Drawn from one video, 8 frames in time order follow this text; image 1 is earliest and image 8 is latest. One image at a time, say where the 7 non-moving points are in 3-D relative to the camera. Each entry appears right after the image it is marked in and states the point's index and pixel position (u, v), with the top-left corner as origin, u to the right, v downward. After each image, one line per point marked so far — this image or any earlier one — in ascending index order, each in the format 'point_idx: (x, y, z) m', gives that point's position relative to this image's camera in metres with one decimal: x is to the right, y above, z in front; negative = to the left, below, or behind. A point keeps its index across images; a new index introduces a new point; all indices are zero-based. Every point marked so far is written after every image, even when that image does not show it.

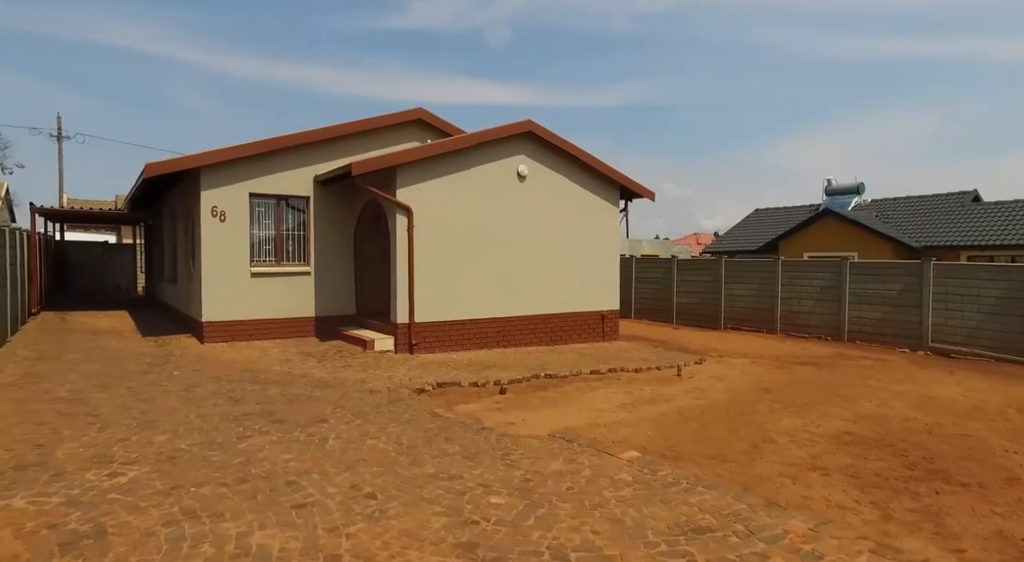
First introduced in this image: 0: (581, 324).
0: (+1.4, -0.9, +13.0) m
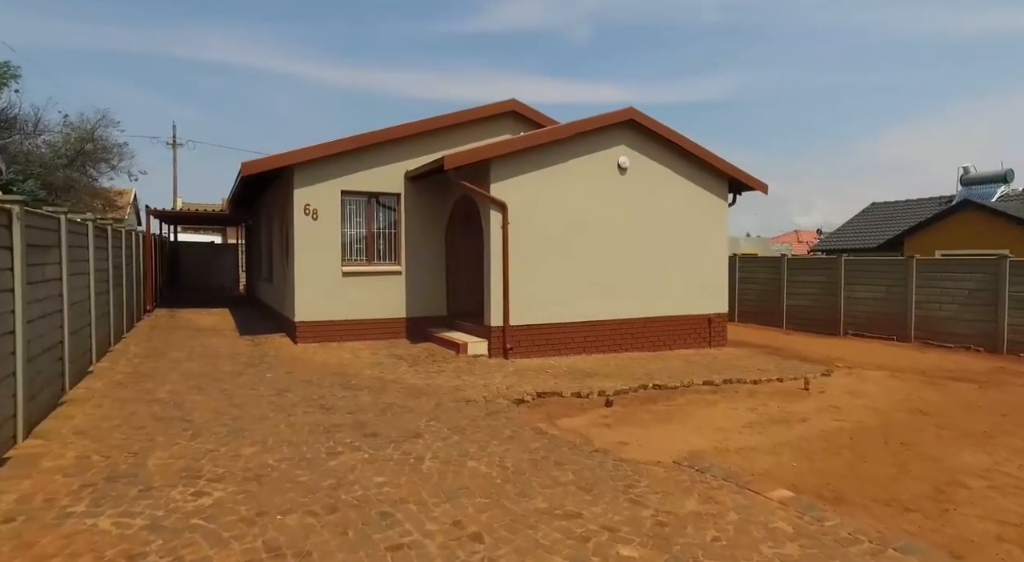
0: (+3.3, -0.9, +11.9) m
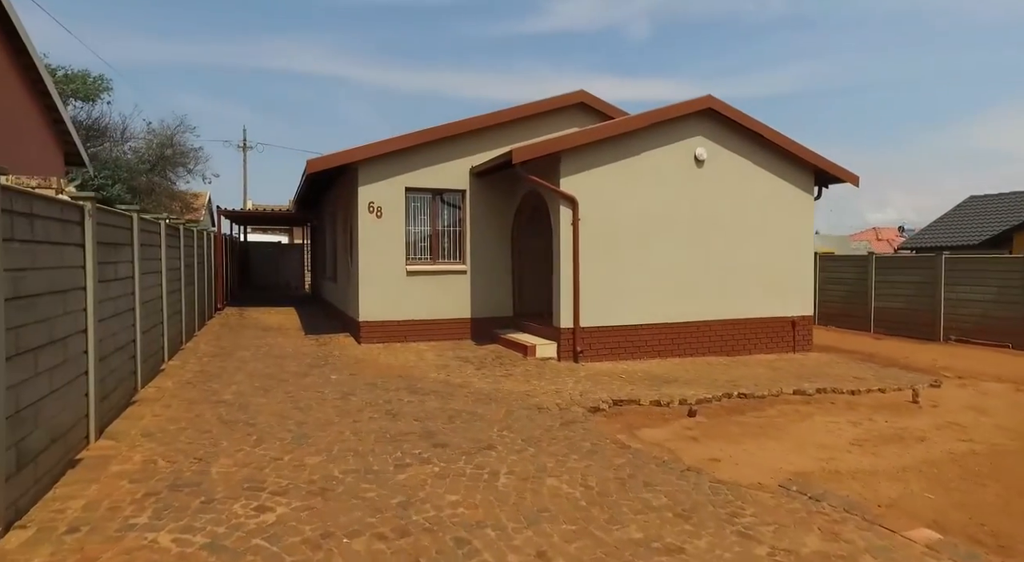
0: (+4.6, -0.9, +11.1) m
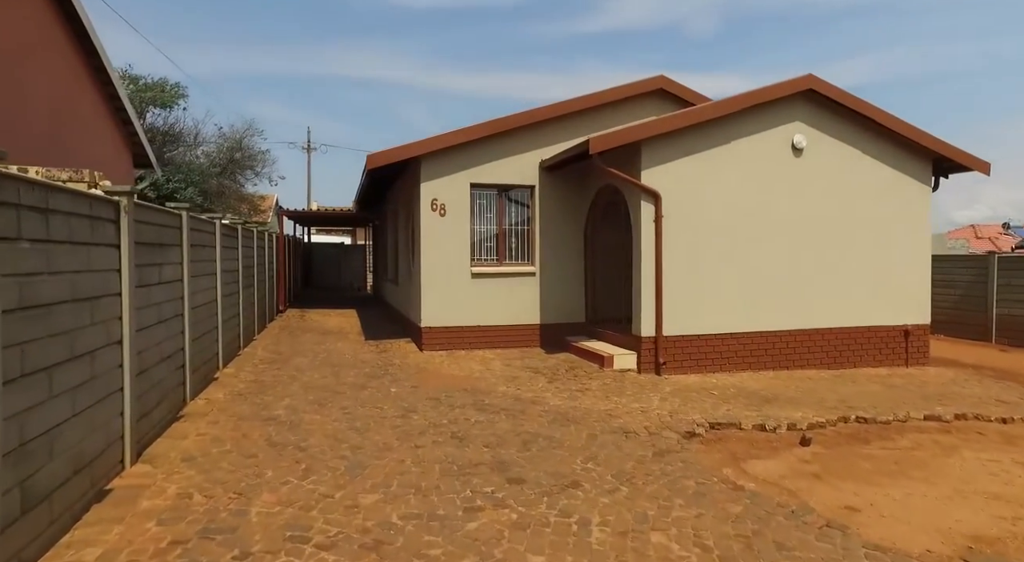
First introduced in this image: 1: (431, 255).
0: (+5.7, -1.0, +9.8) m
1: (-1.3, +0.4, +10.0) m
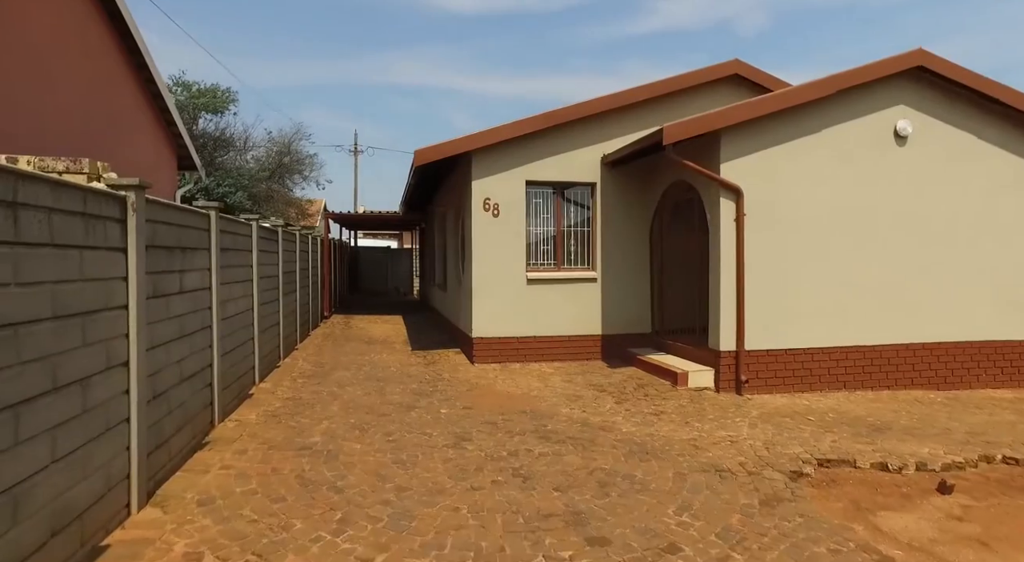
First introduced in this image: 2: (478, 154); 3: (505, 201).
0: (+6.6, -1.1, +8.5) m
1: (-0.4, +0.3, +9.2) m
2: (-0.5, +1.9, +9.2) m
3: (-0.1, +1.2, +9.3) m
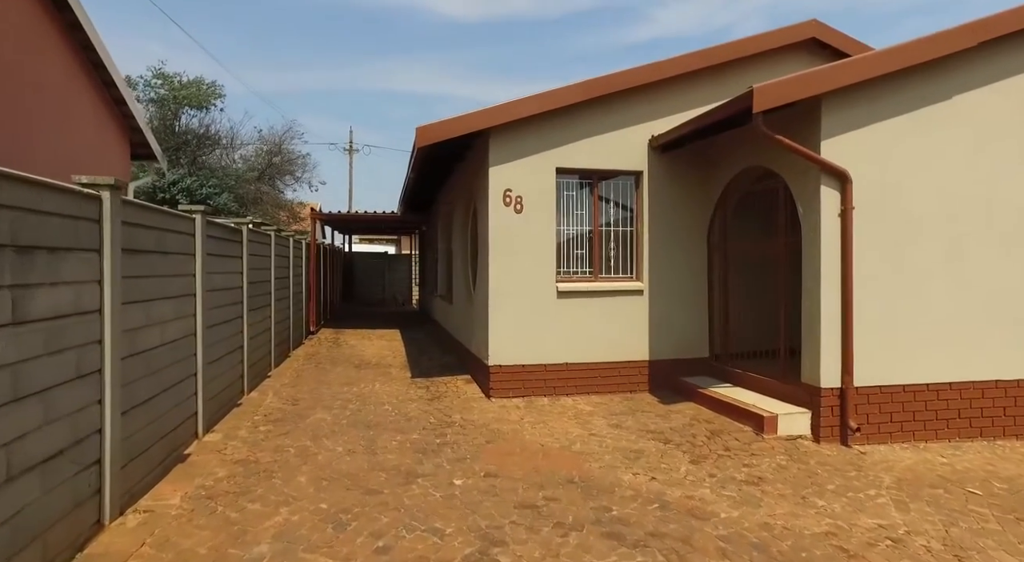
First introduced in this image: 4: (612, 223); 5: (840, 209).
0: (+6.9, -1.2, +6.5) m
1: (-0.1, +0.2, +7.3) m
2: (-0.2, +1.7, +7.3) m
3: (+0.2, +1.0, +7.4) m
4: (+1.3, +0.7, +7.8) m
5: (+3.2, +0.7, +6.0) m
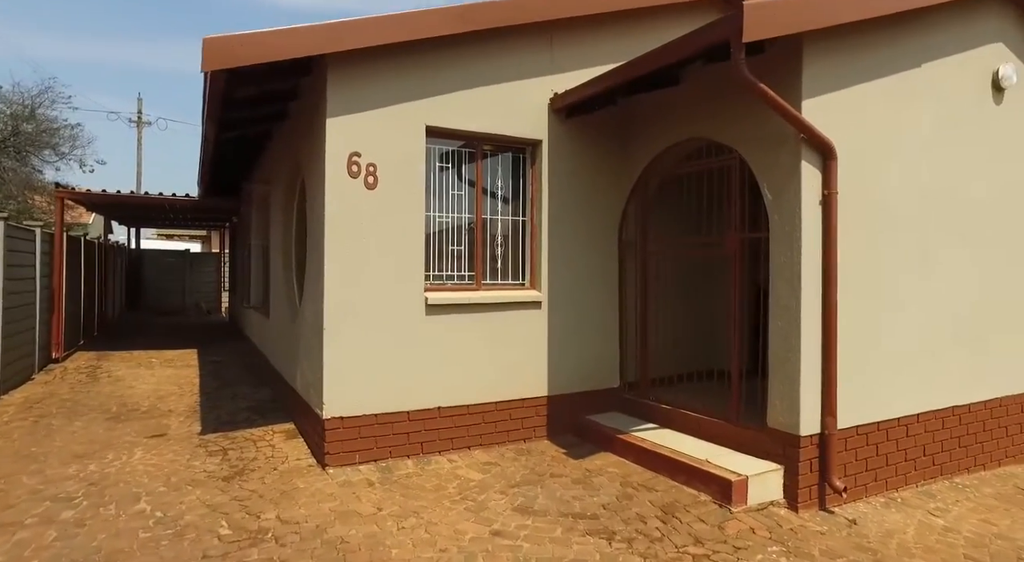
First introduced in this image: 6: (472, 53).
0: (+5.7, -1.3, +5.9) m
1: (-1.3, +0.1, +4.8) m
2: (-1.3, +1.7, +4.8) m
3: (-1.0, +1.0, +5.0) m
4: (-0.1, +0.7, +5.7) m
5: (+2.2, +0.6, +4.4) m
6: (-0.4, +1.9, +5.3) m
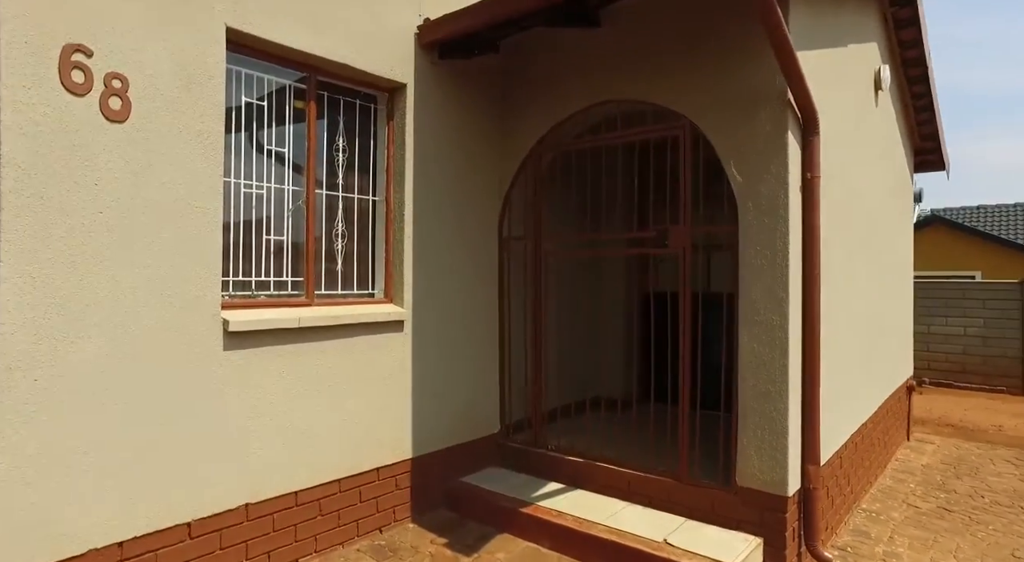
0: (+4.3, -1.3, +6.0) m
1: (-1.8, +0.1, +2.5) m
2: (-1.9, +1.6, +2.5) m
3: (-1.6, +0.9, +2.7) m
4: (-1.0, +0.6, +3.7) m
5: (+1.6, +0.6, +3.4) m
6: (-1.1, +1.9, +3.3) m
